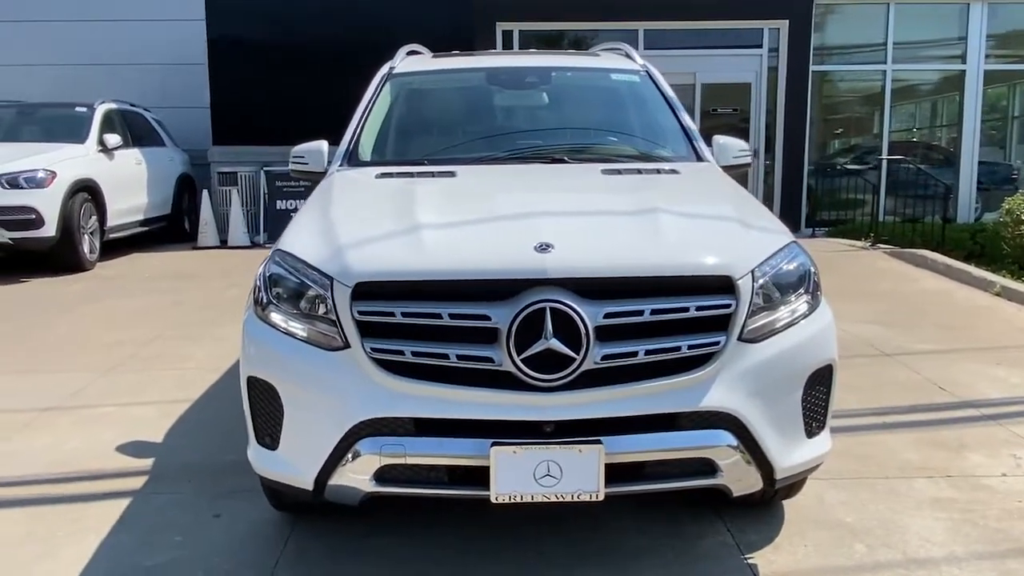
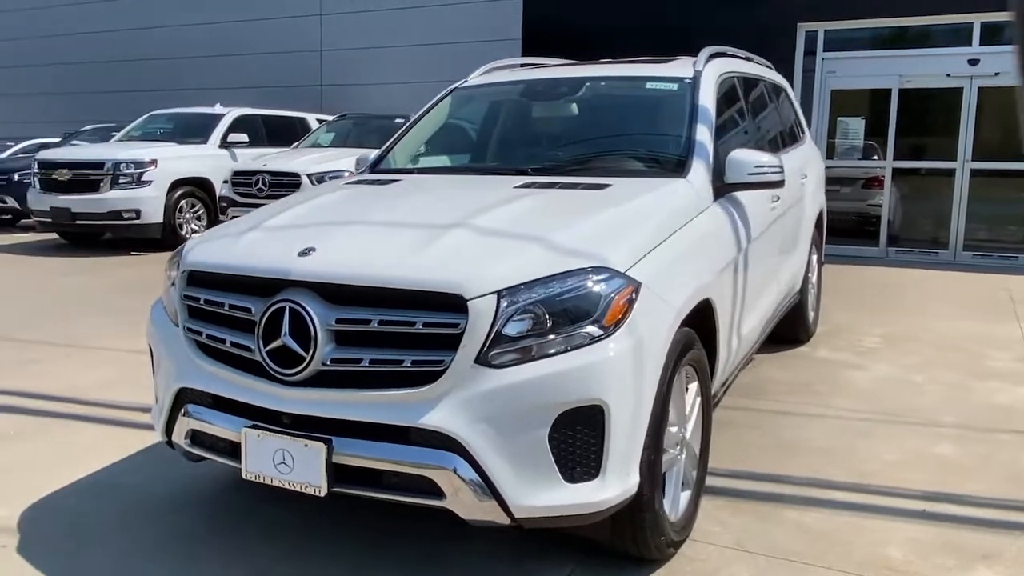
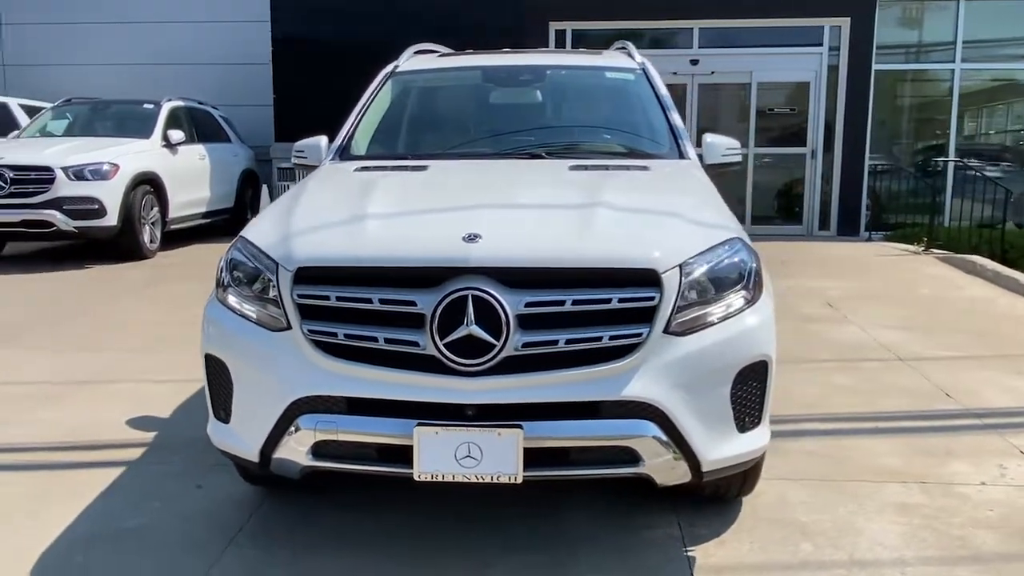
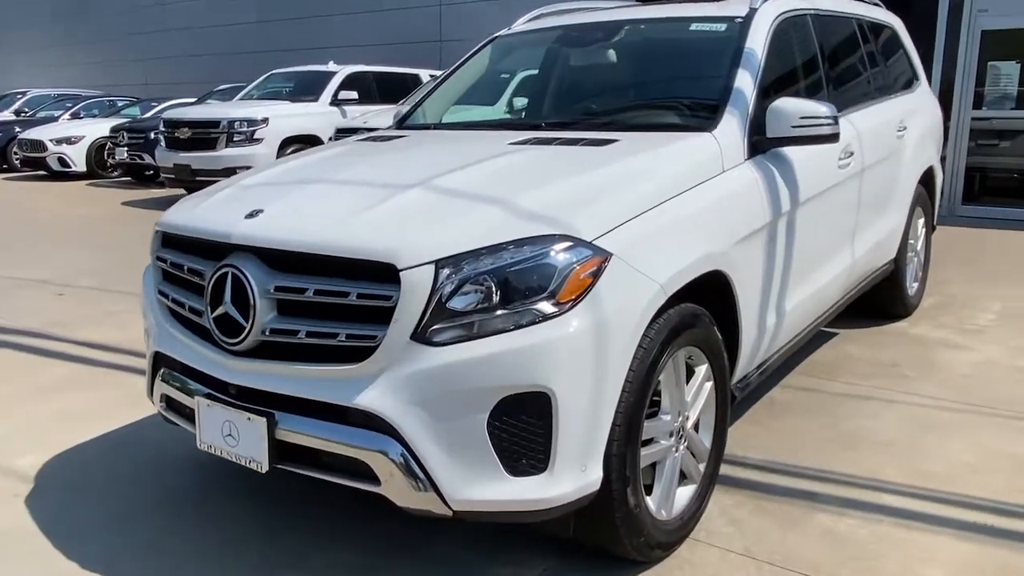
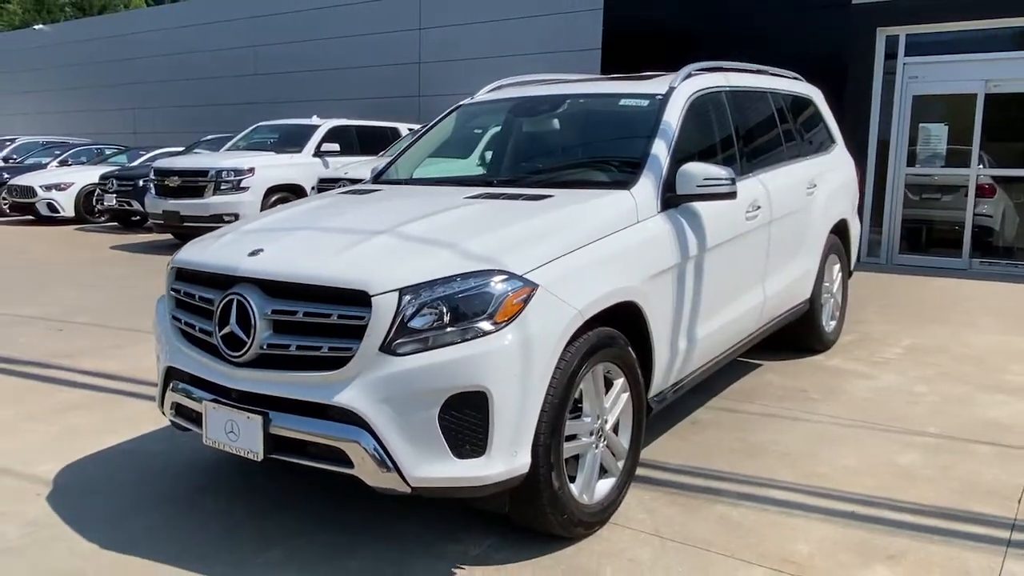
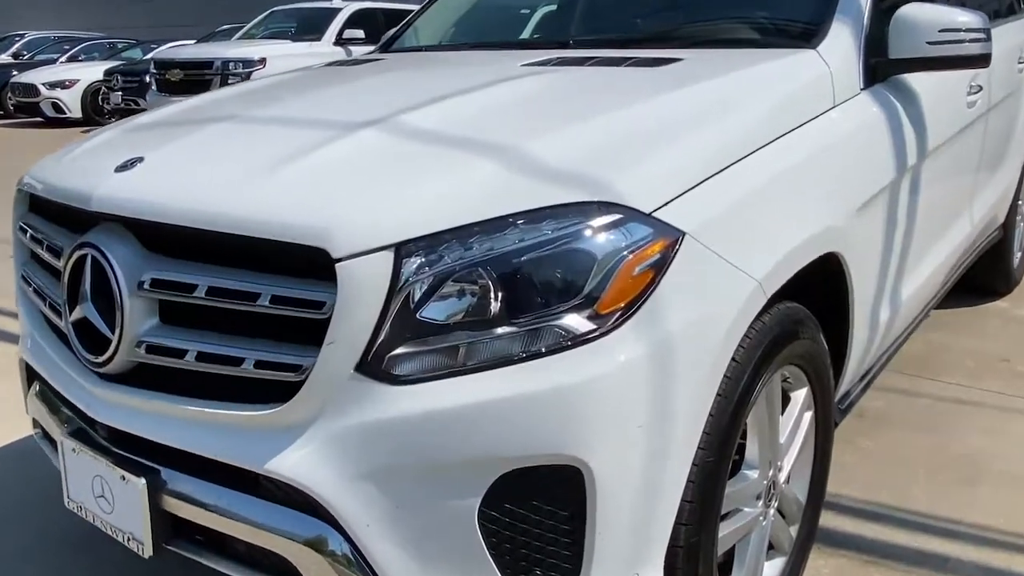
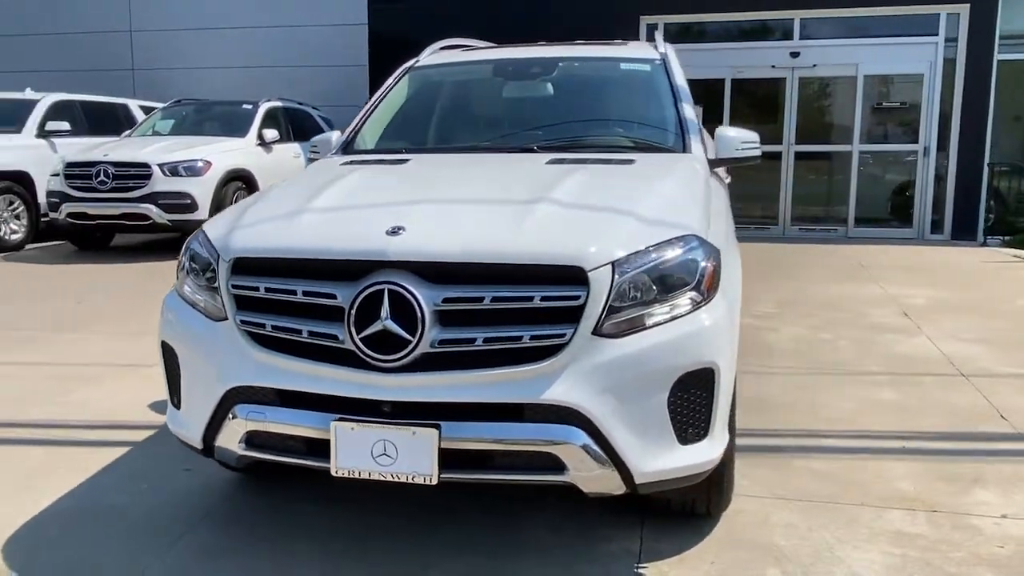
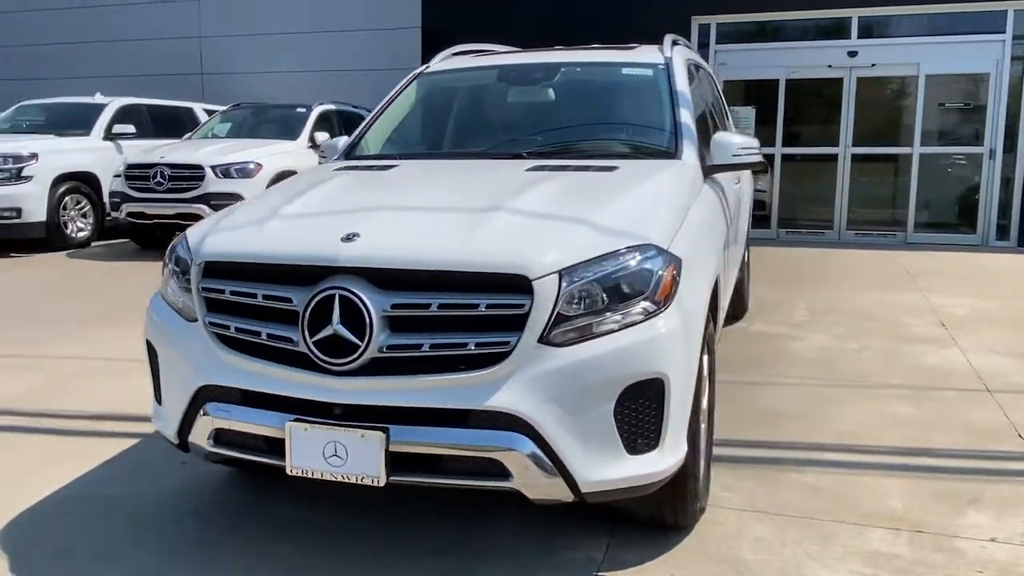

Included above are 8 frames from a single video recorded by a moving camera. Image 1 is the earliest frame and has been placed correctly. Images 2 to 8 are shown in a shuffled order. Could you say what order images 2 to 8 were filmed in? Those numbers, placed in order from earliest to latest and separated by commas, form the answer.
3, 7, 8, 2, 5, 4, 6
